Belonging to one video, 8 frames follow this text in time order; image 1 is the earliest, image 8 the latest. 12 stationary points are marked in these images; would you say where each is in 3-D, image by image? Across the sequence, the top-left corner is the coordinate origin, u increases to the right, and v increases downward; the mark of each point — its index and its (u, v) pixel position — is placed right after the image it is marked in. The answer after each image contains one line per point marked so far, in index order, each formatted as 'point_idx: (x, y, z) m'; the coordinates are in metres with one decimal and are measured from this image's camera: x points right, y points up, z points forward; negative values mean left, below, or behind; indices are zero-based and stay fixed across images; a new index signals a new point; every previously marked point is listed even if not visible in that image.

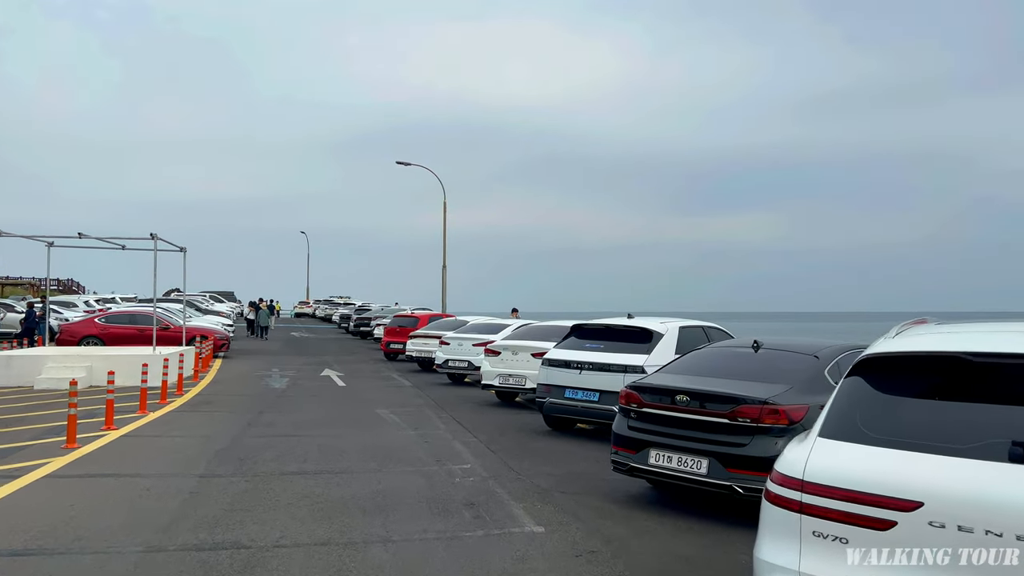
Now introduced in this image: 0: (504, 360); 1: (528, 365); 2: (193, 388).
0: (-0.1, -1.2, +13.0) m
1: (+0.3, -1.3, +12.8) m
2: (-6.2, -2.0, +15.1) m
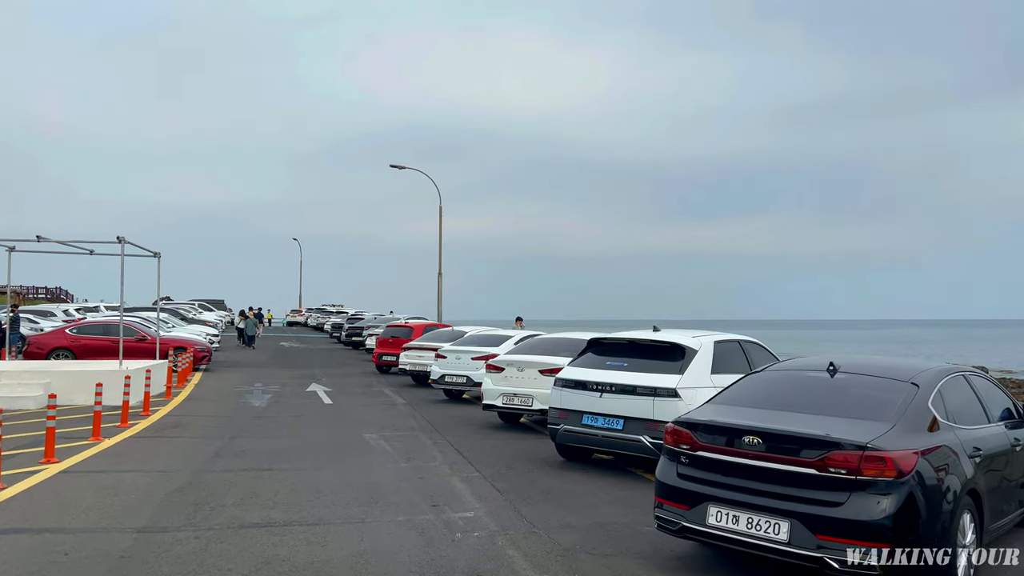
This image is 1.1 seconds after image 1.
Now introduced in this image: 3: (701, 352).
0: (0.0, -1.4, +11.6) m
1: (+0.3, -1.4, +11.3) m
2: (-6.2, -2.1, +13.6) m
3: (+2.1, -0.7, +8.5) m
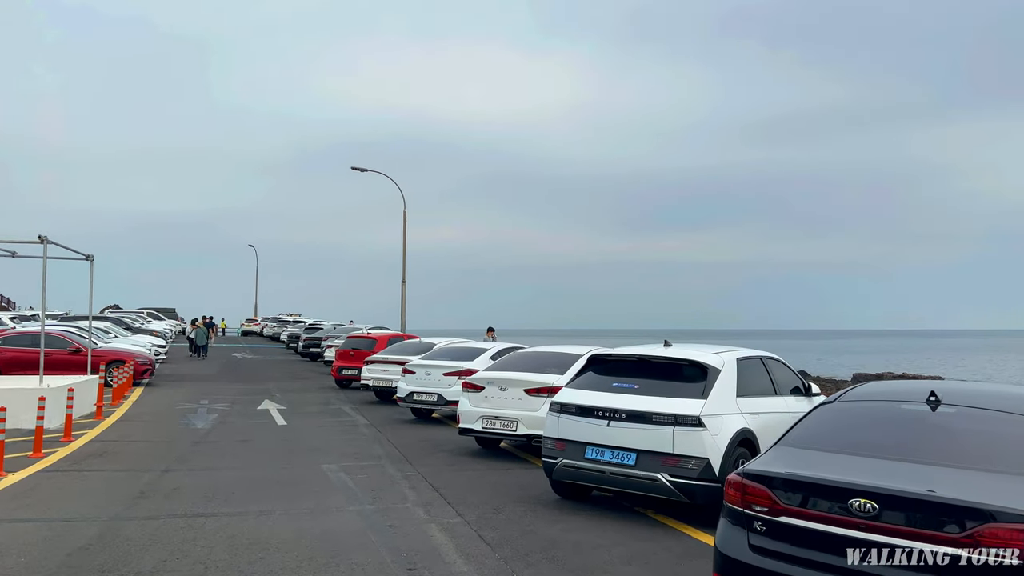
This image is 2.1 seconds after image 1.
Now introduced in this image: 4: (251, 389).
0: (-0.3, -1.5, +10.2) m
1: (+0.1, -1.5, +10.0) m
2: (-6.5, -2.2, +11.9) m
3: (+2.0, -0.8, +7.2) m
4: (-6.7, -2.6, +20.0) m
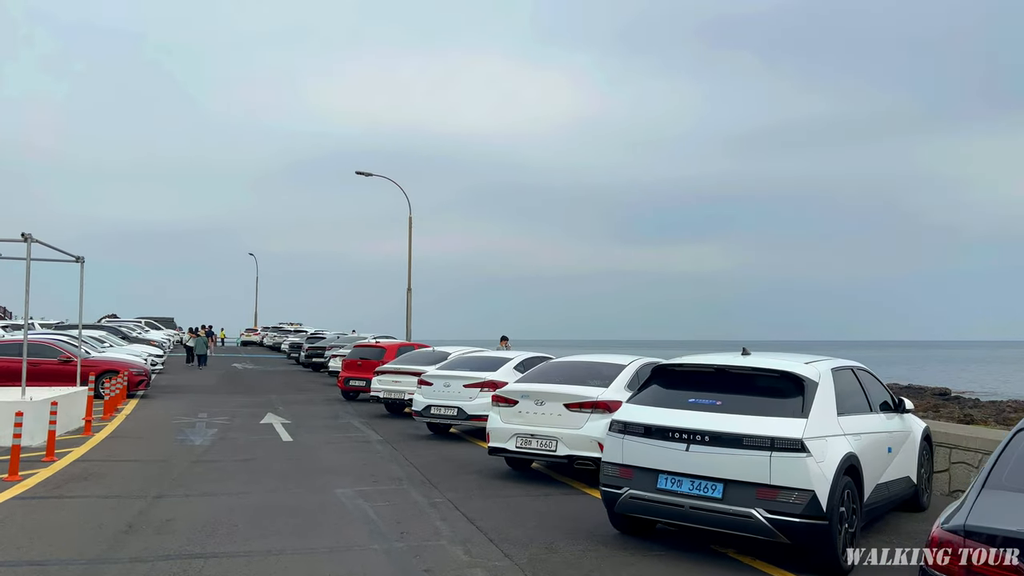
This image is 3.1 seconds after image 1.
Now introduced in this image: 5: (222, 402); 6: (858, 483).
0: (+0.1, -1.5, +9.0) m
1: (+0.5, -1.5, +8.8) m
2: (-6.1, -2.3, +10.7) m
3: (+2.4, -0.8, +6.0) m
4: (-6.3, -2.8, +18.8) m
5: (-7.1, -2.8, +19.0) m
6: (+2.7, -1.5, +6.0) m
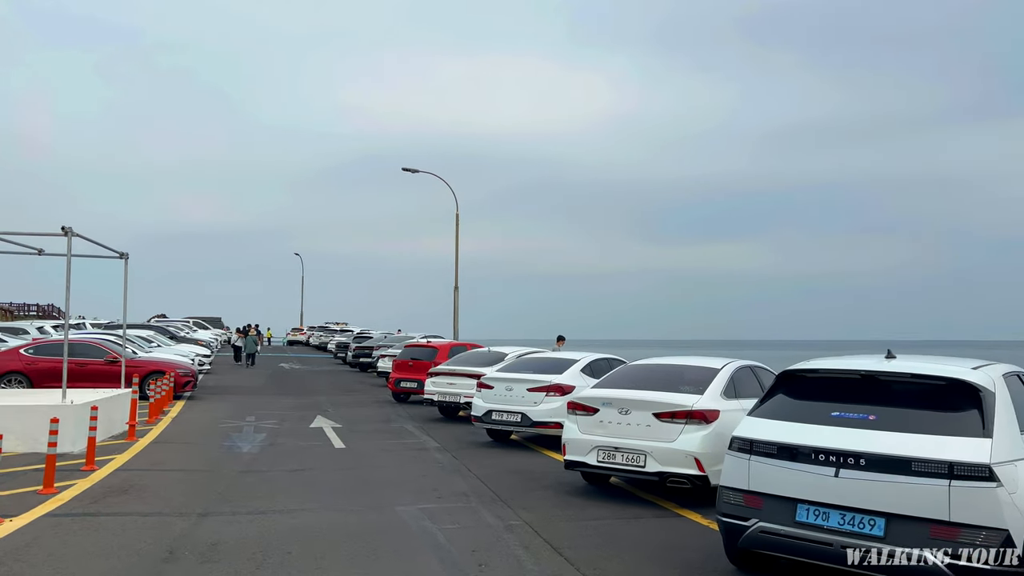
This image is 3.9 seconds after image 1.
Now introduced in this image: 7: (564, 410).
0: (+1.0, -1.4, +8.0) m
1: (+1.4, -1.4, +7.8) m
2: (-5.1, -2.2, +10.0) m
3: (+3.1, -0.7, +4.9) m
4: (-4.9, -2.7, +18.2) m
5: (-5.7, -2.7, +18.3) m
6: (+3.3, -1.4, +4.8) m
7: (+0.8, -1.8, +11.4) m
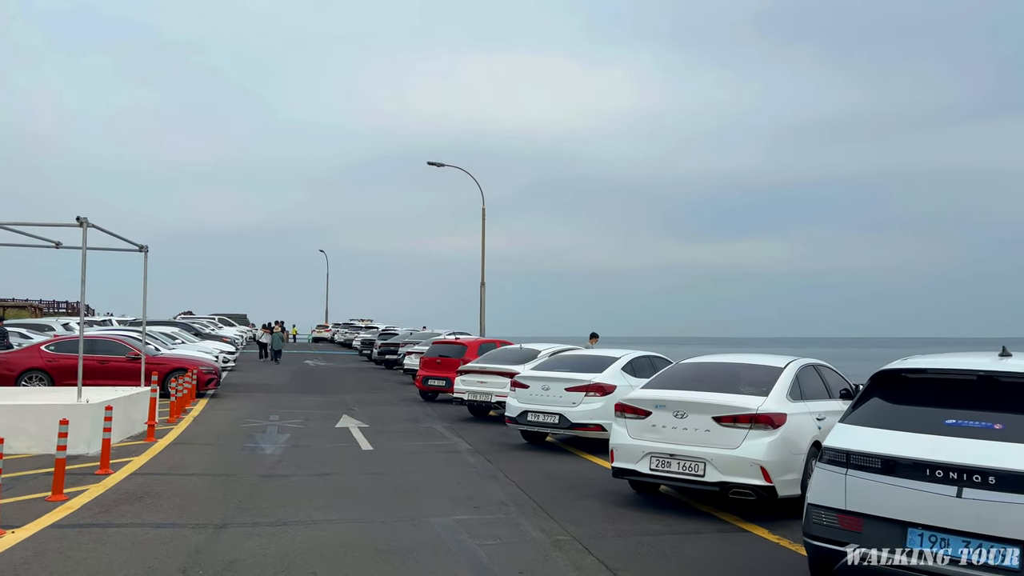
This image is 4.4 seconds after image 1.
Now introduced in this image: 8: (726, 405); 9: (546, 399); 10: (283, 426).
0: (+1.4, -1.3, +7.3) m
1: (+1.8, -1.4, +7.0) m
2: (-4.7, -2.1, +9.5) m
3: (+3.4, -0.6, +4.1) m
4: (-4.2, -2.6, +17.6) m
5: (-5.0, -2.6, +17.8) m
6: (+3.6, -1.3, +4.0) m
7: (+1.3, -1.7, +10.6) m
8: (+1.9, -1.1, +7.0) m
9: (+0.5, -1.6, +11.0) m
10: (-4.0, -2.4, +13.5) m
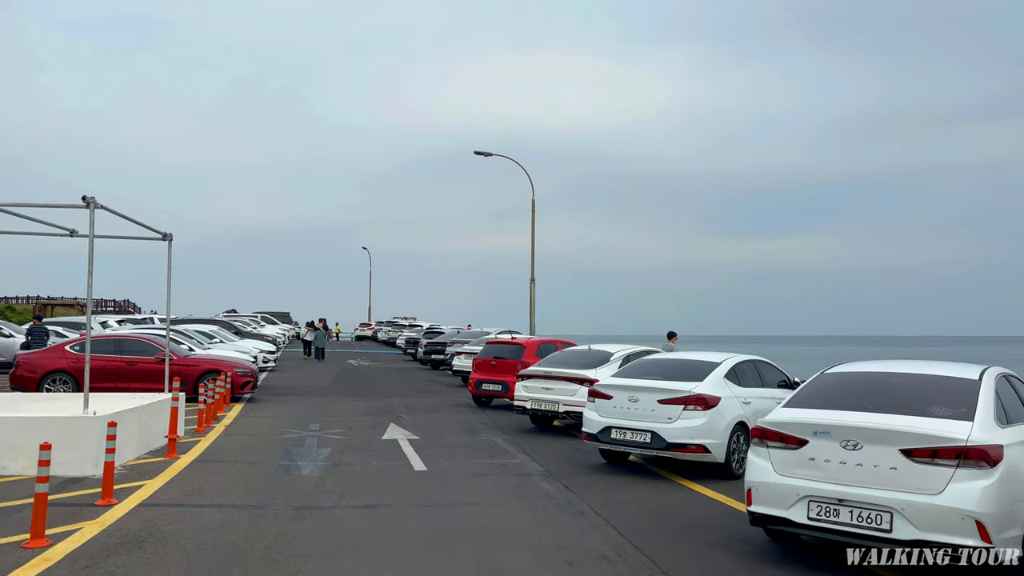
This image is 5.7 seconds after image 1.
0: (+2.1, -1.2, +5.4) m
1: (+2.5, -1.3, +5.1) m
2: (-3.8, -2.0, +7.9) m
3: (+4.0, -0.5, +2.1) m
4: (-2.9, -2.5, +16.0) m
5: (-3.7, -2.5, +16.3) m
6: (+4.2, -1.3, +2.0) m
7: (+2.2, -1.6, +8.8) m
8: (+2.7, -1.0, +5.1) m
9: (+1.4, -1.5, +9.1) m
10: (-2.9, -2.3, +11.9) m
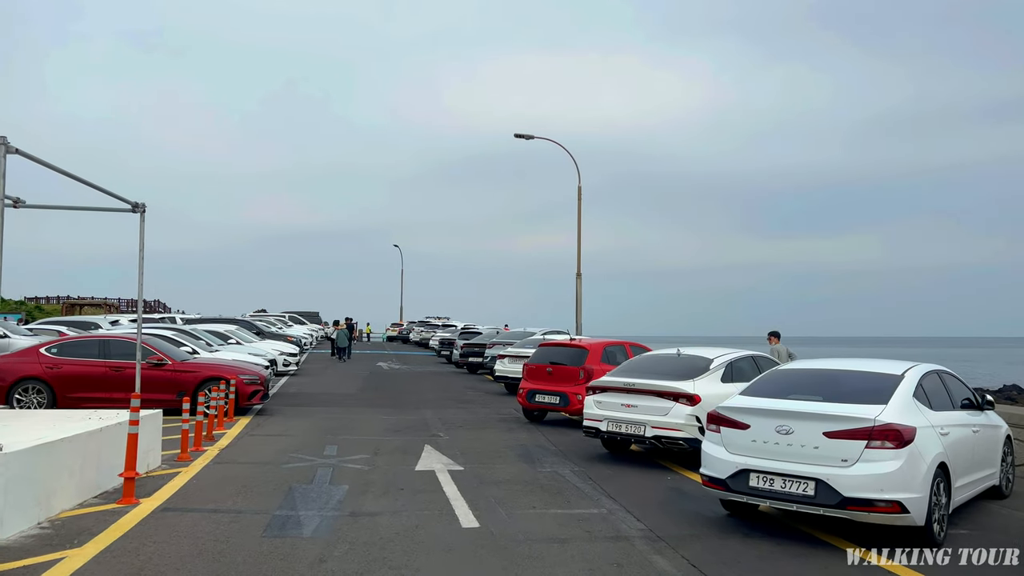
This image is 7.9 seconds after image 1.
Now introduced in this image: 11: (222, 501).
0: (+2.7, -1.1, +2.5) m
1: (+3.1, -1.1, +2.2) m
2: (-3.1, -1.9, +5.2) m
3: (+4.4, -0.3, -0.9) m
4: (-1.9, -2.3, +13.3) m
5: (-2.7, -2.3, +13.5) m
6: (+4.7, -1.1, -1.0) m
7: (+2.9, -1.4, +5.8) m
8: (+3.3, -0.8, +2.2) m
9: (+2.2, -1.3, +6.2) m
10: (-2.0, -2.1, +9.1) m
11: (-2.7, -2.0, +7.3) m
